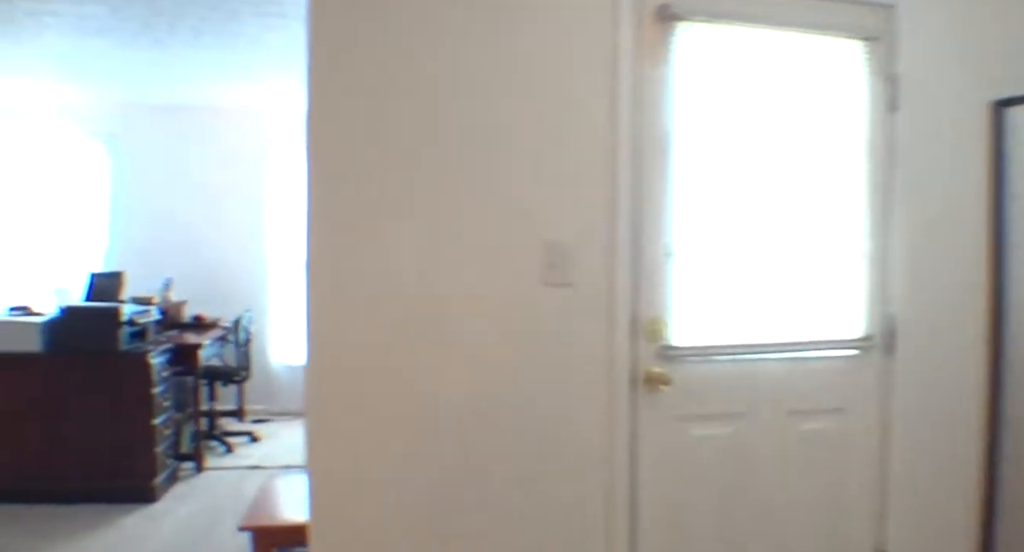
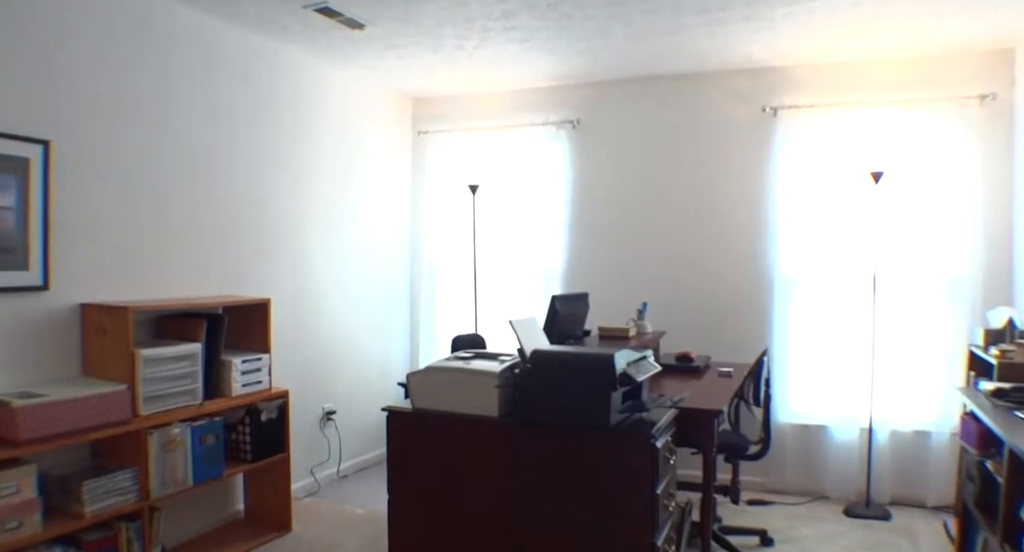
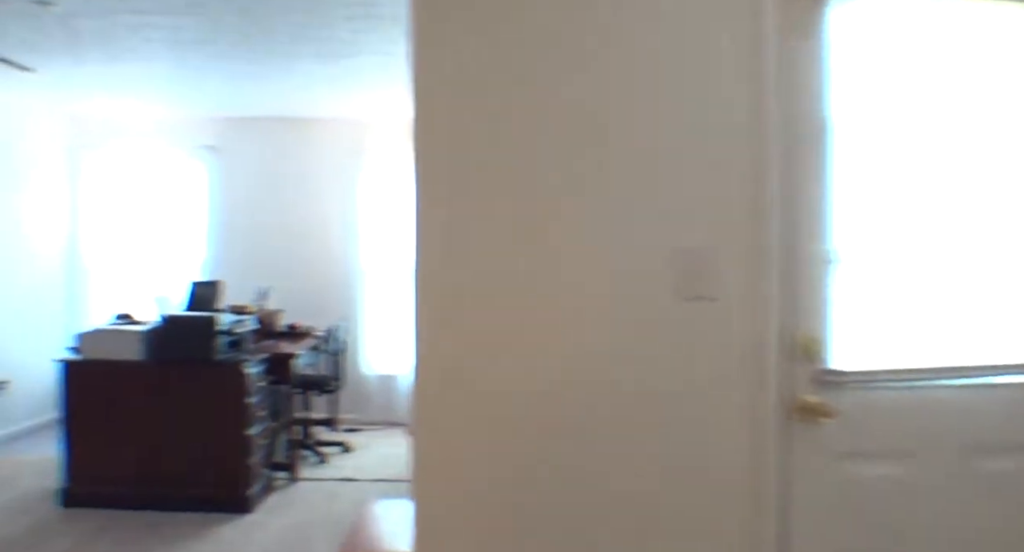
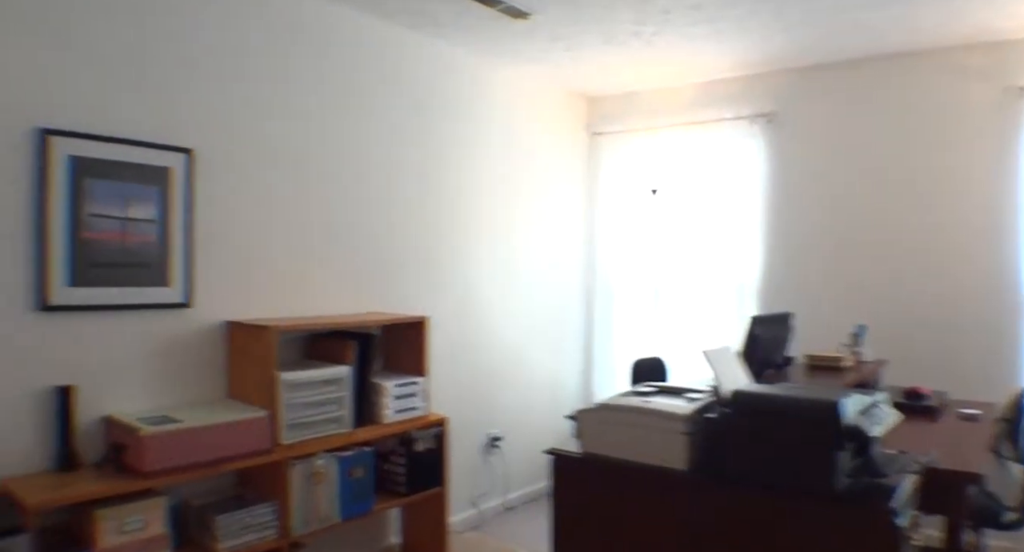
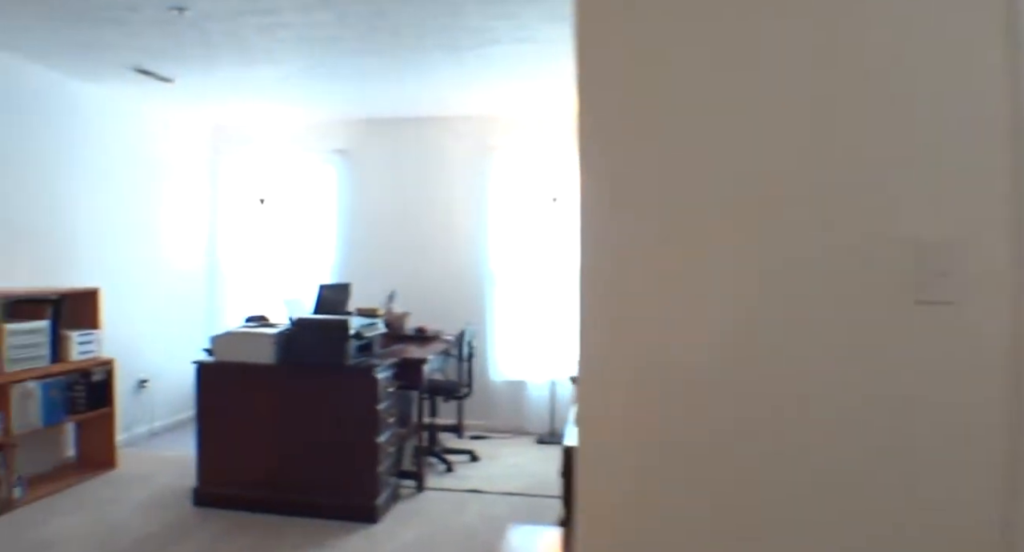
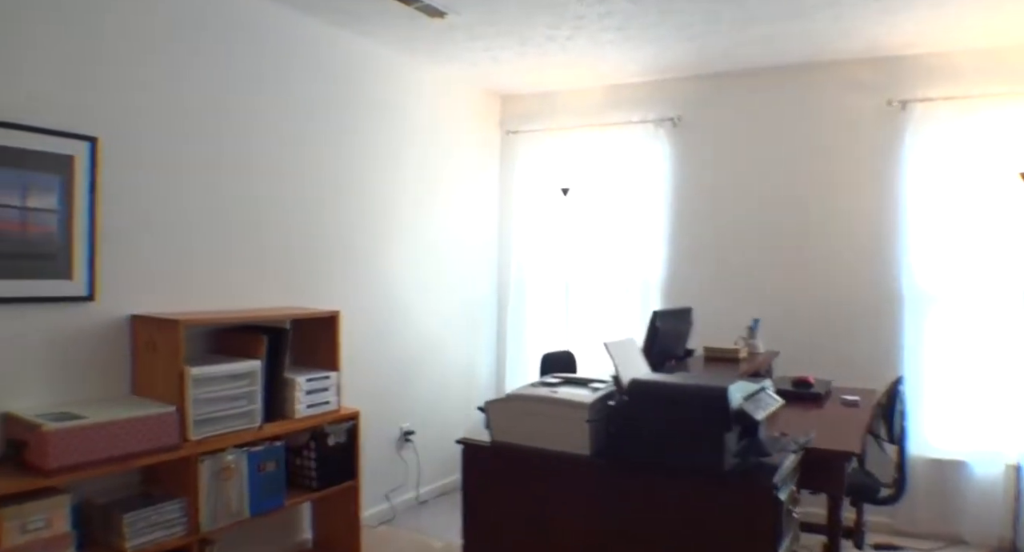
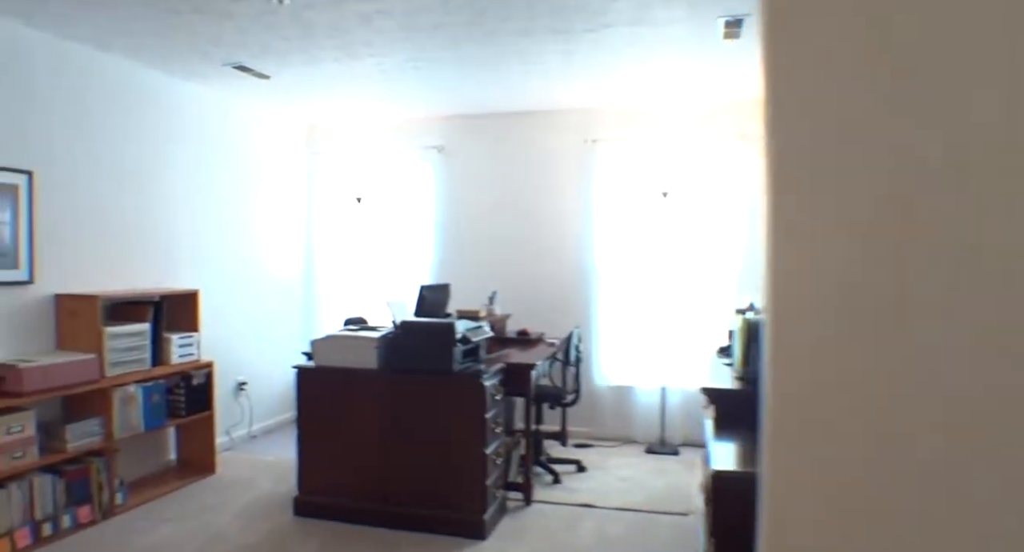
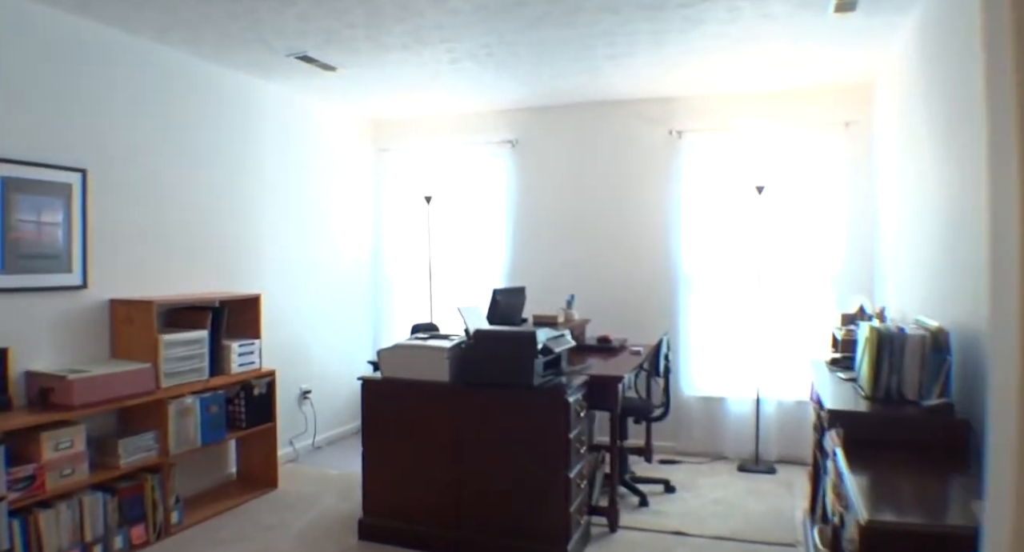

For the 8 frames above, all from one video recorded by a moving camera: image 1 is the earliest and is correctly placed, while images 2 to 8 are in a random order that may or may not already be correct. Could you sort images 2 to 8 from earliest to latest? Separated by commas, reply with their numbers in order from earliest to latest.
3, 5, 7, 8, 2, 6, 4
